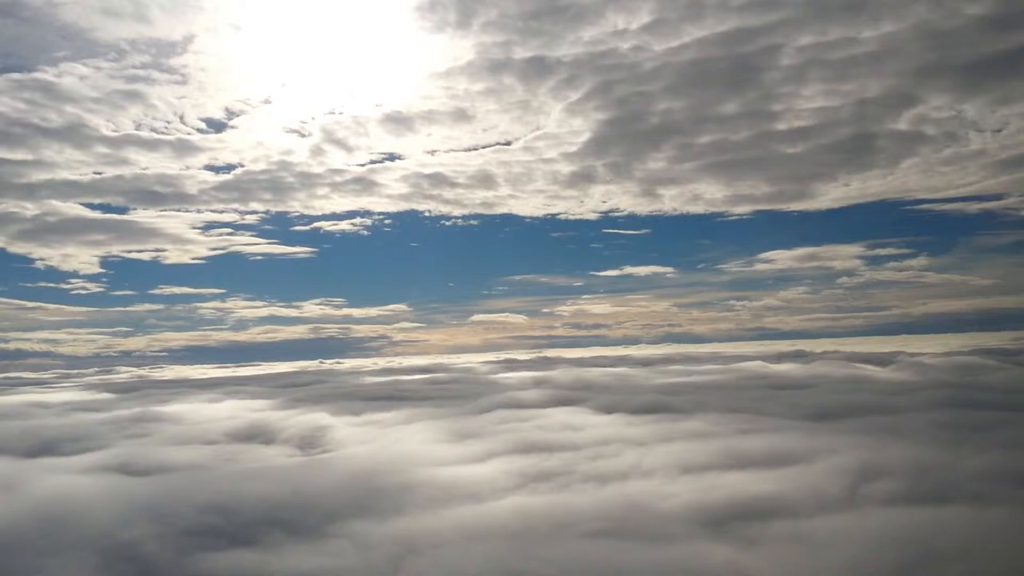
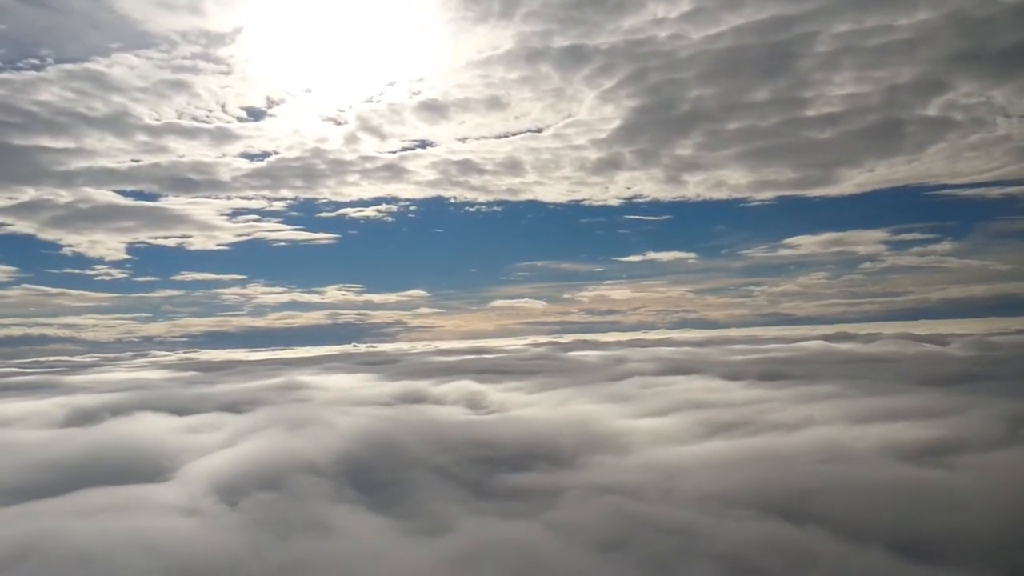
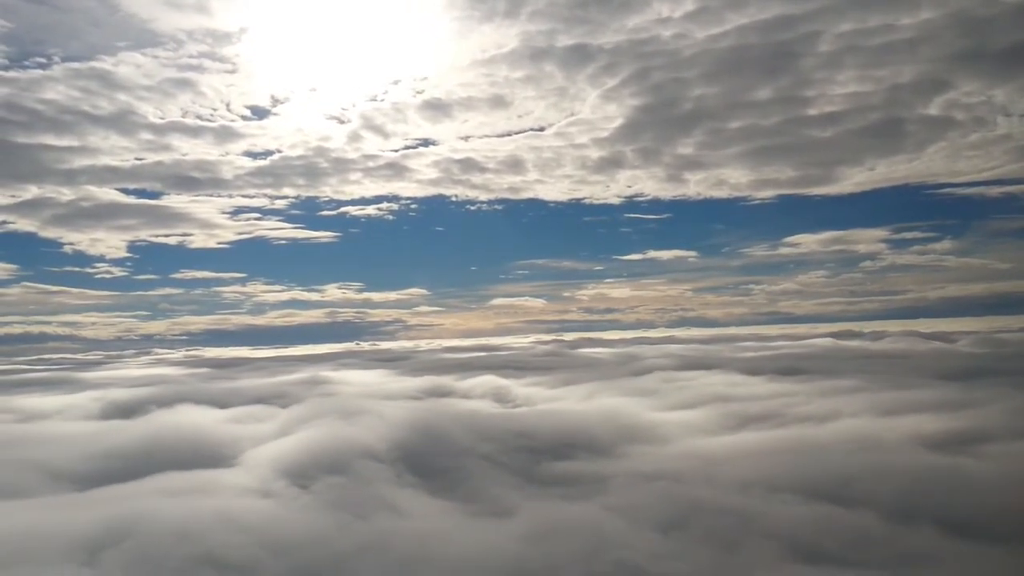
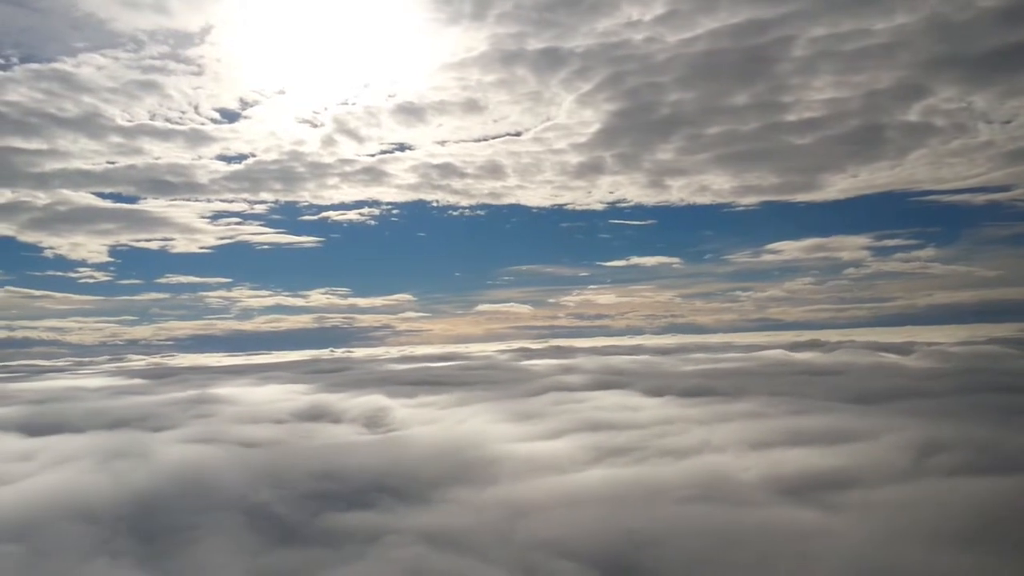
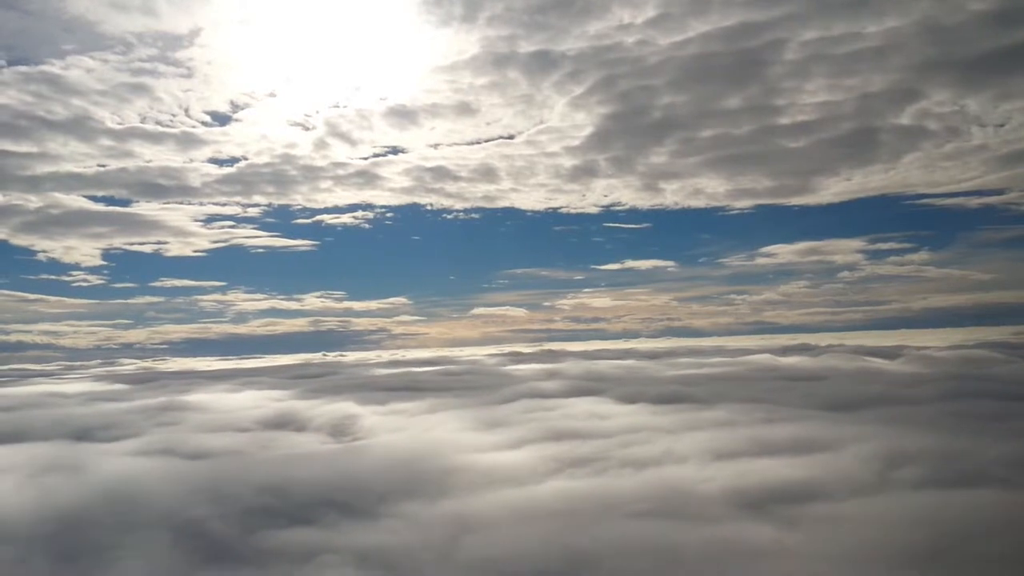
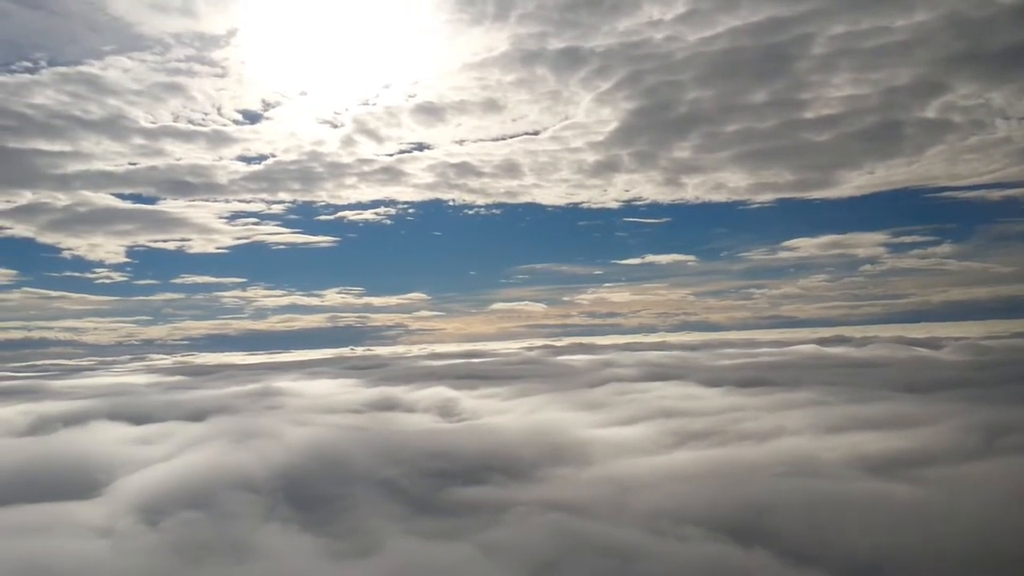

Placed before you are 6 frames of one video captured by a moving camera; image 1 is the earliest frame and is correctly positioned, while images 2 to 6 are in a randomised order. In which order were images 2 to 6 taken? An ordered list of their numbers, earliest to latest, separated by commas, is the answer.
5, 4, 6, 2, 3
